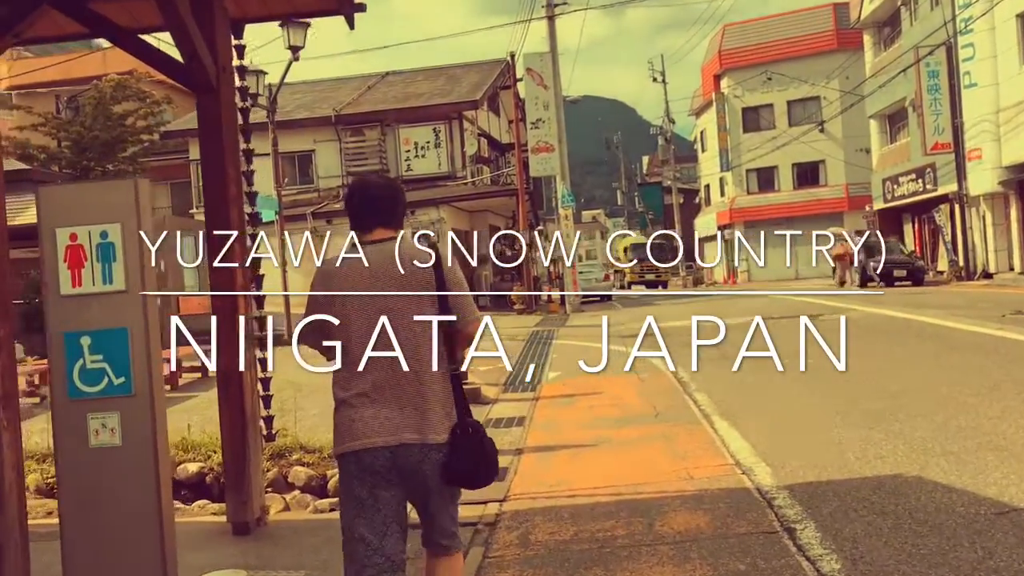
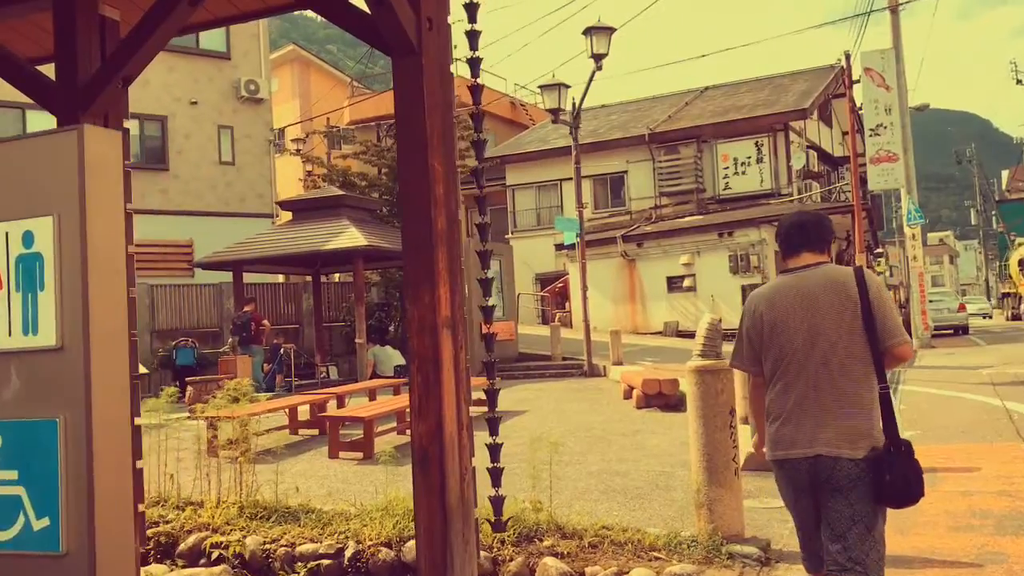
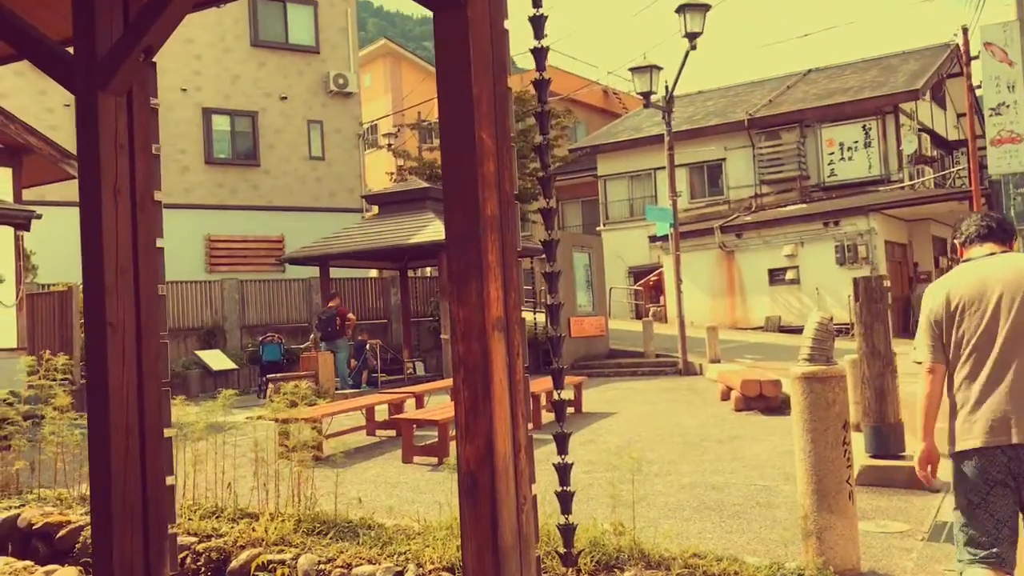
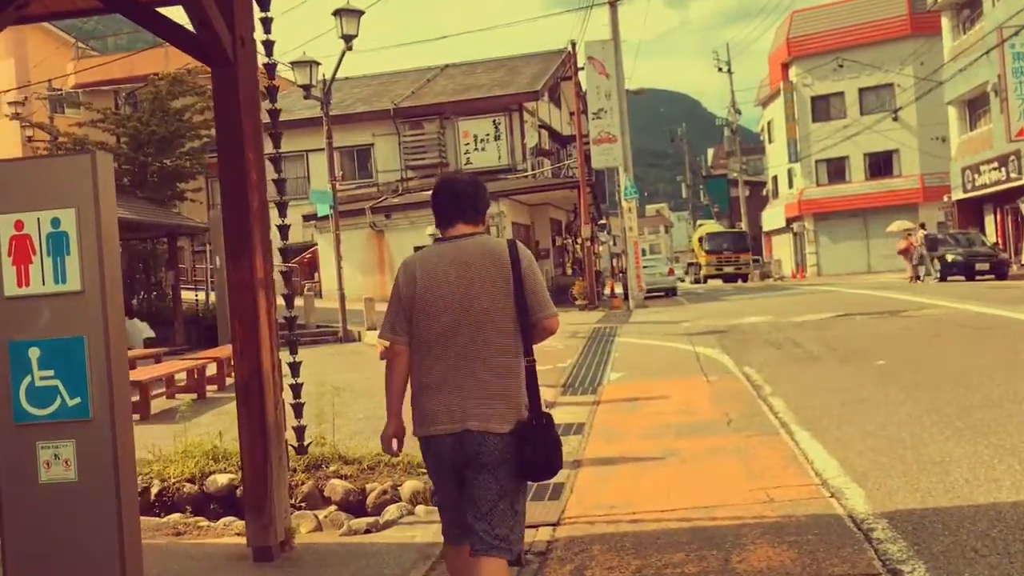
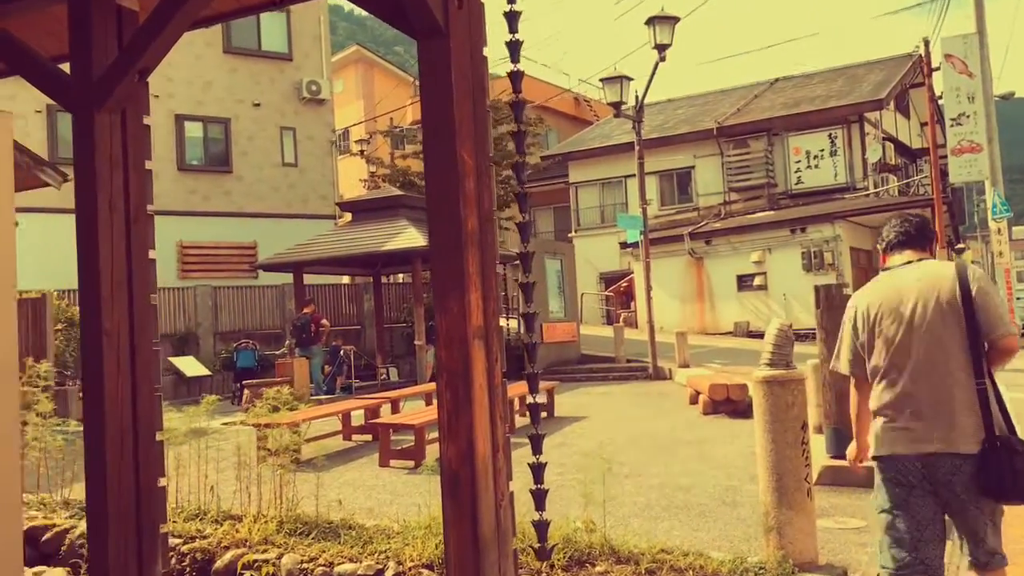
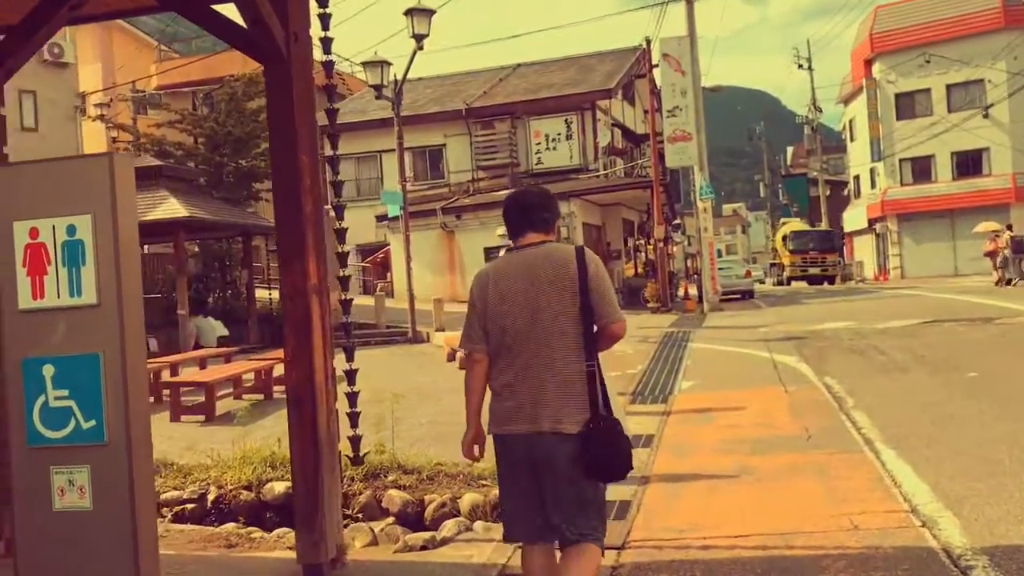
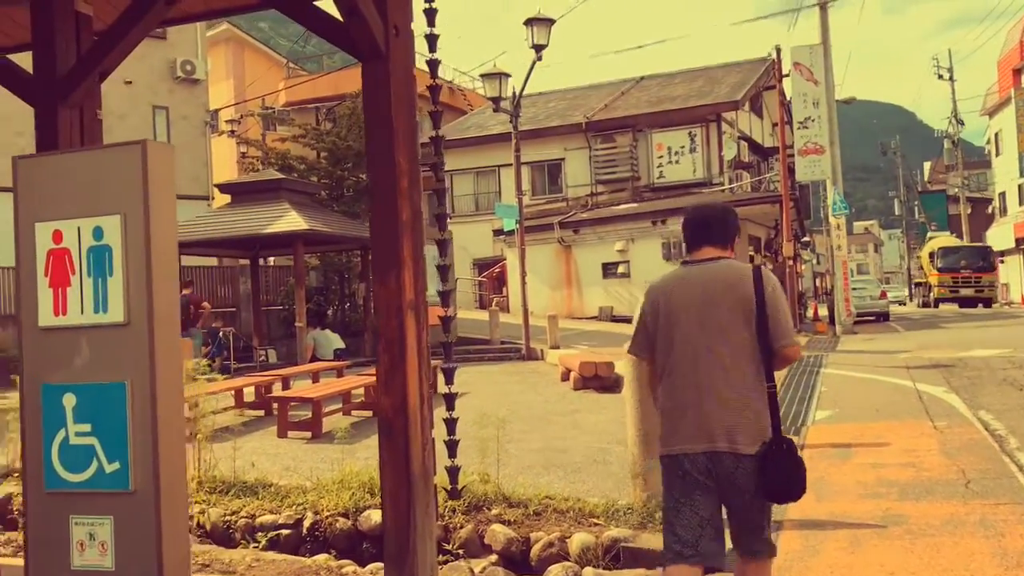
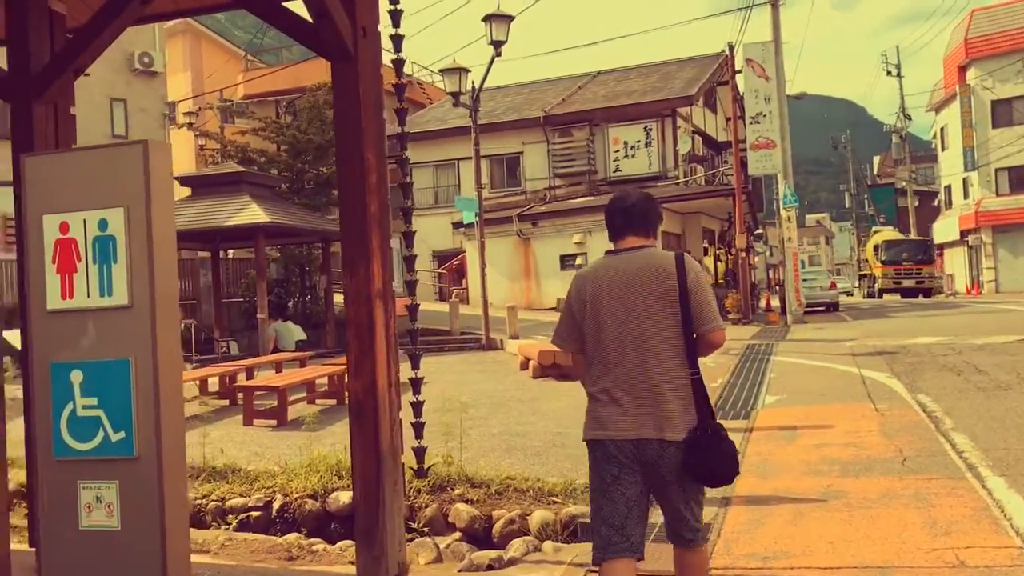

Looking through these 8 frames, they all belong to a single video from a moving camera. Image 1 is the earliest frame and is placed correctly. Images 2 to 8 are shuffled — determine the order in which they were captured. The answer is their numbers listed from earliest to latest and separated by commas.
4, 6, 8, 7, 2, 5, 3
